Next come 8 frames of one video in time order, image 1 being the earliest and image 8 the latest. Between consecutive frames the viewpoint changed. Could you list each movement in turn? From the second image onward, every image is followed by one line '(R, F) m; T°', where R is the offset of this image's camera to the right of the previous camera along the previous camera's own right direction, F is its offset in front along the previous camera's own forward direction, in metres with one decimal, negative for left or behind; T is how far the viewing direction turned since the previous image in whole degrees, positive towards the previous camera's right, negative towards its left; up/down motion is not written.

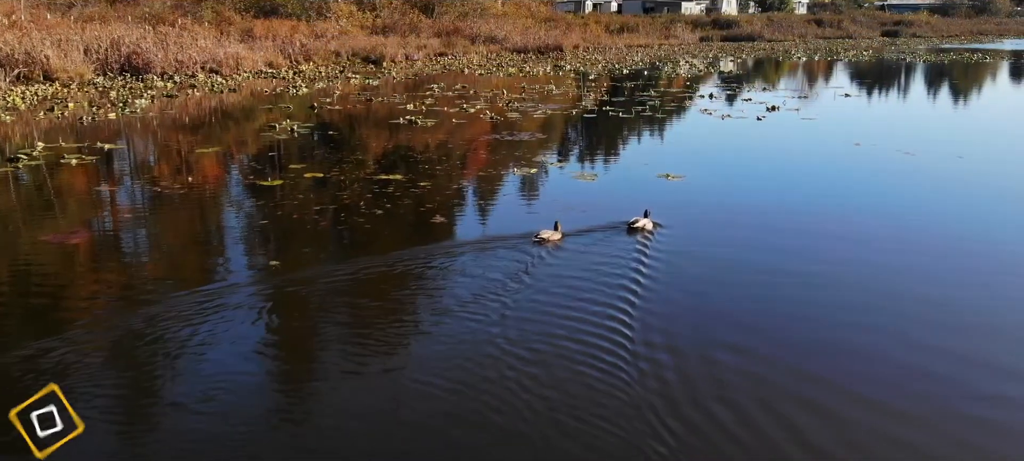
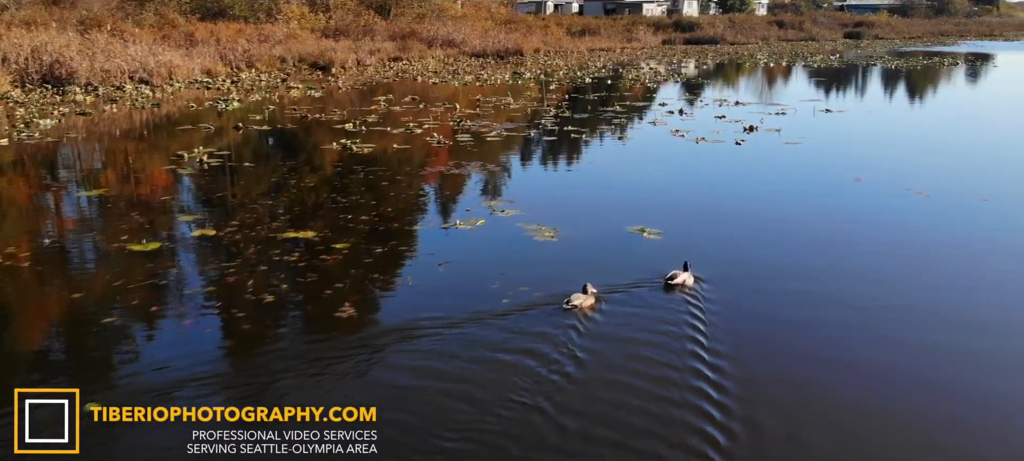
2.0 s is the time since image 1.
(+0.1, +0.9) m; +2°
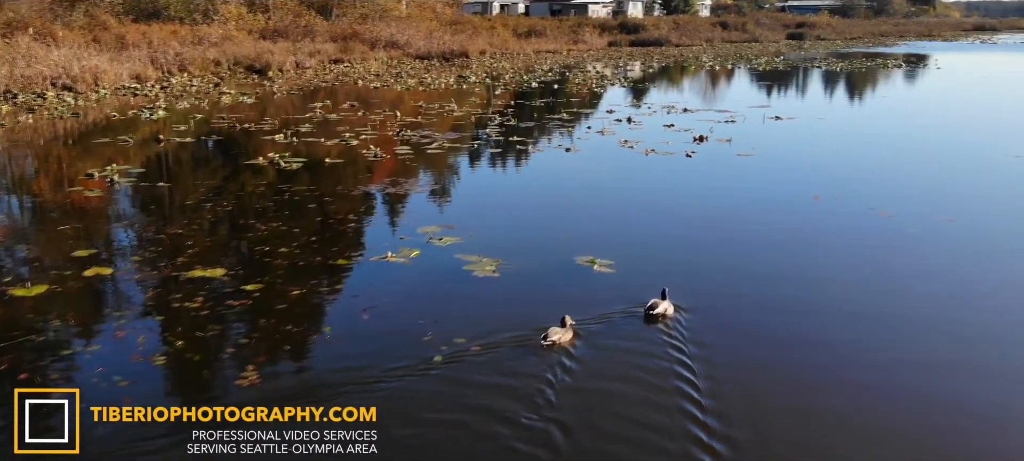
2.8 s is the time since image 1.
(0.0, +0.4) m; +3°
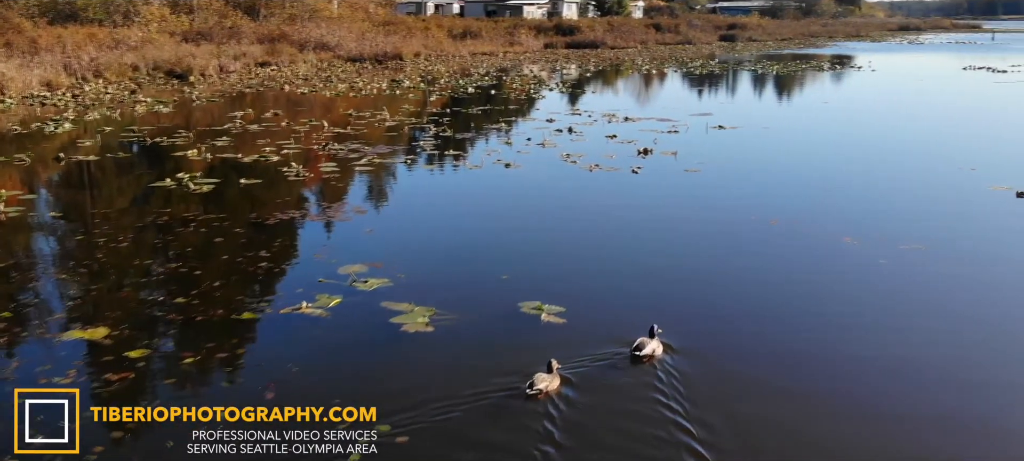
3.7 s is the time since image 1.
(0.0, +0.5) m; +4°
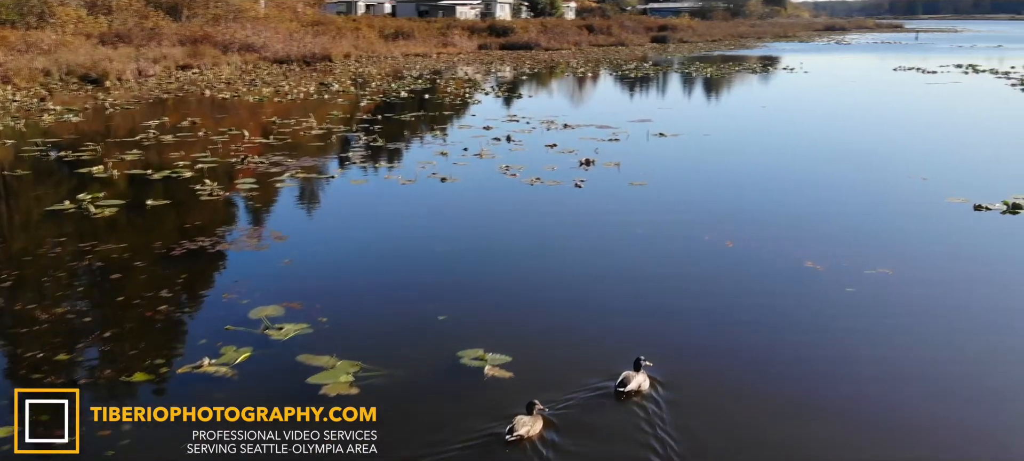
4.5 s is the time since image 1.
(0.0, +0.4) m; +4°
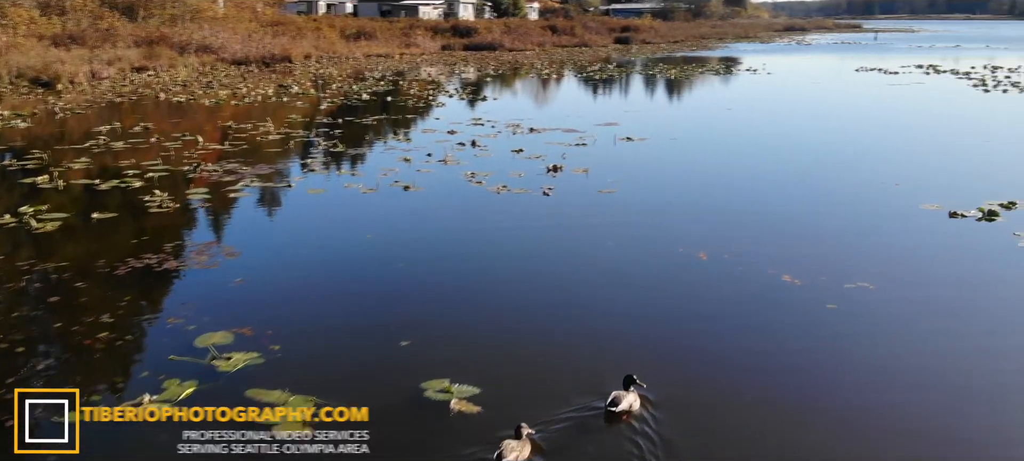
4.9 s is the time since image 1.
(0.0, +0.2) m; +2°
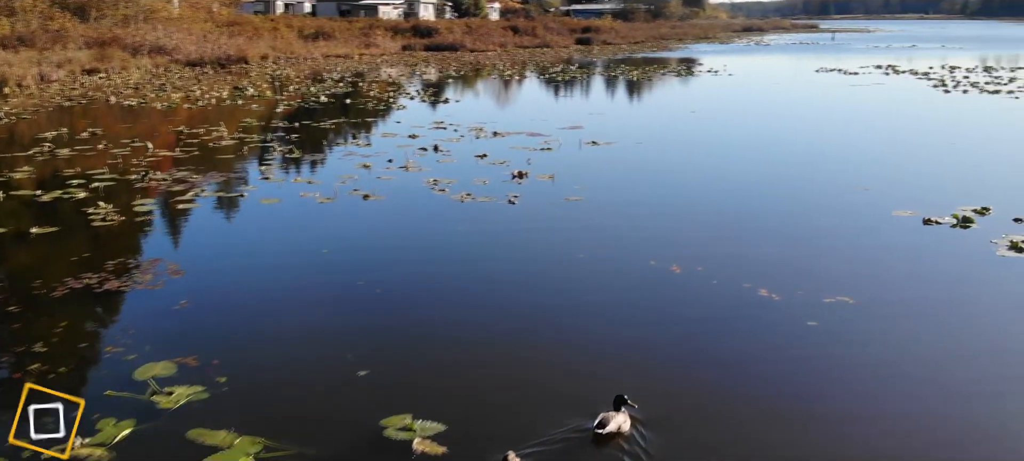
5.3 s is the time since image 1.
(0.0, +0.2) m; +2°
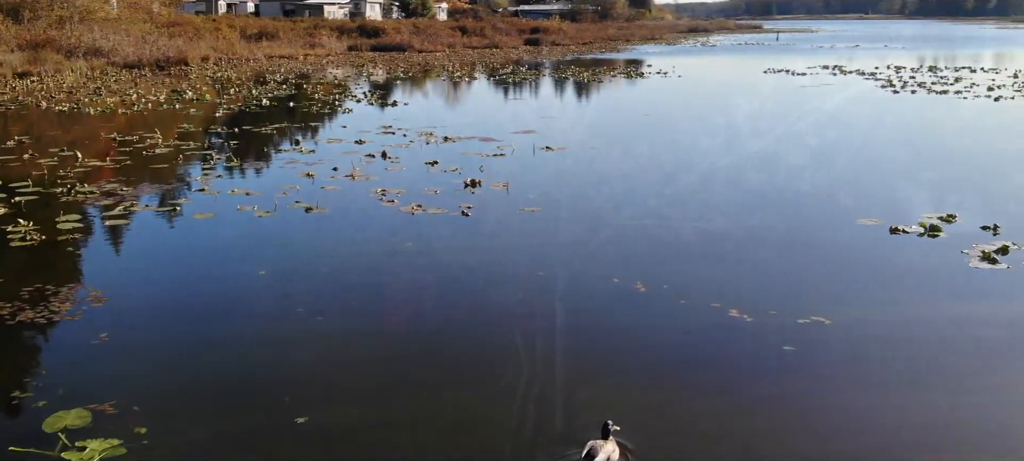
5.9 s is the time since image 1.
(0.0, +0.3) m; +3°
